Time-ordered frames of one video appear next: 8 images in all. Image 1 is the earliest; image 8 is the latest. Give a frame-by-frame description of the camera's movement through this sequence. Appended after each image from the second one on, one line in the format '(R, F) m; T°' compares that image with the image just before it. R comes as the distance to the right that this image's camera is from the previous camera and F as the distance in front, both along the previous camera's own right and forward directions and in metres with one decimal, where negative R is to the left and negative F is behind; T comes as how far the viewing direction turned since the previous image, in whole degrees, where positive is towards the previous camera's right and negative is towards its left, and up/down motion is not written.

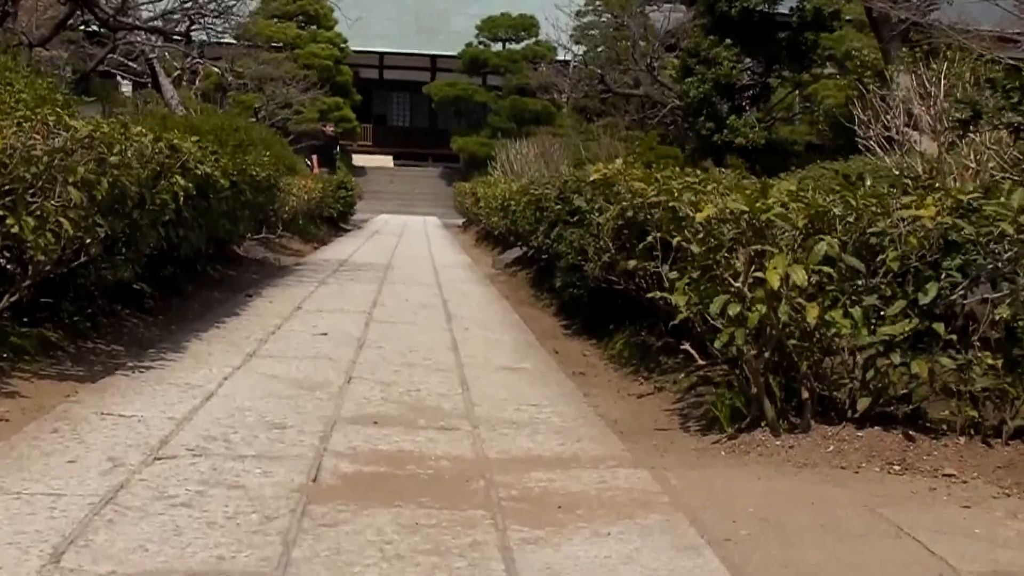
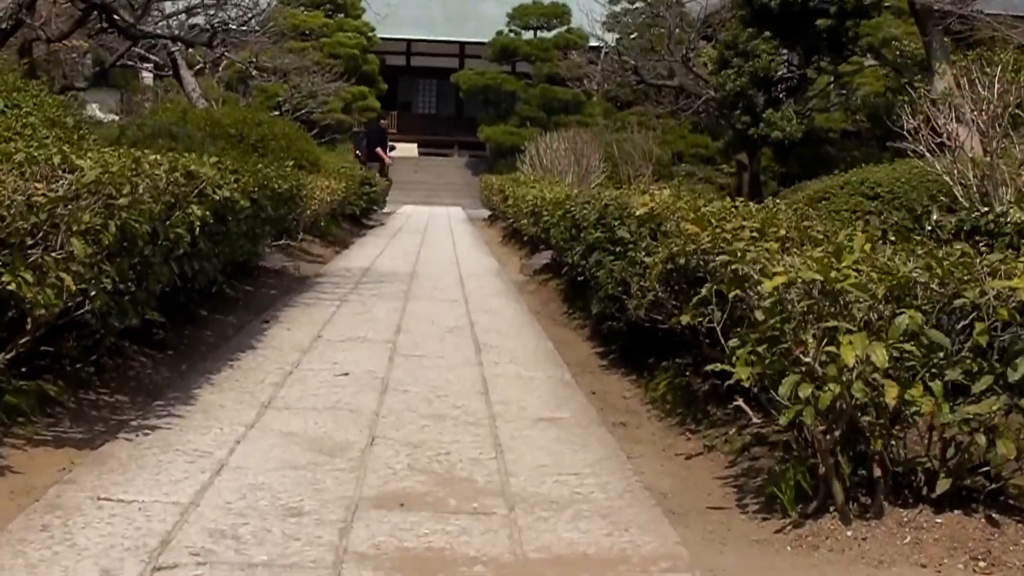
(0.0, +0.3) m; -1°
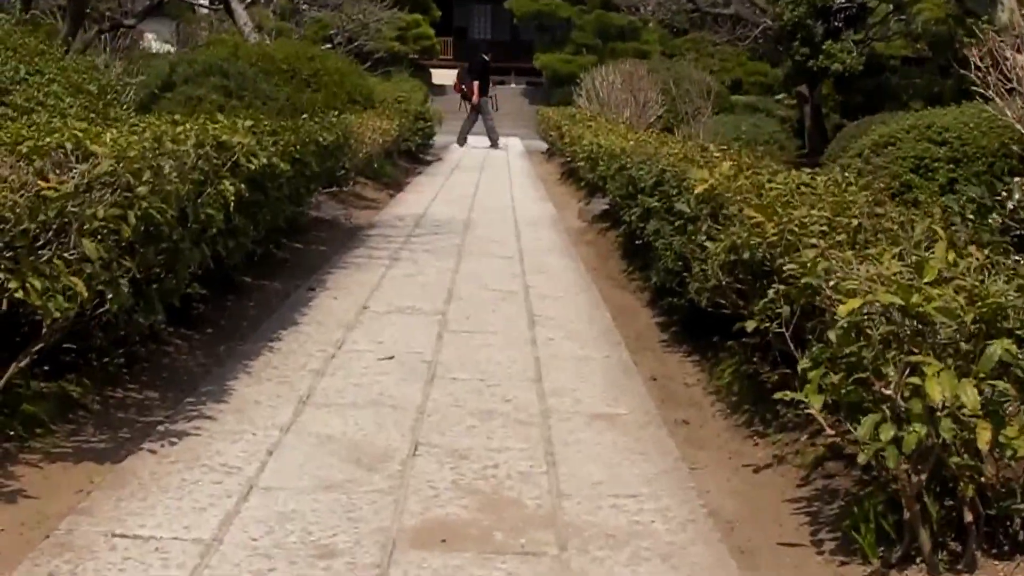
(0.0, +0.3) m; -2°
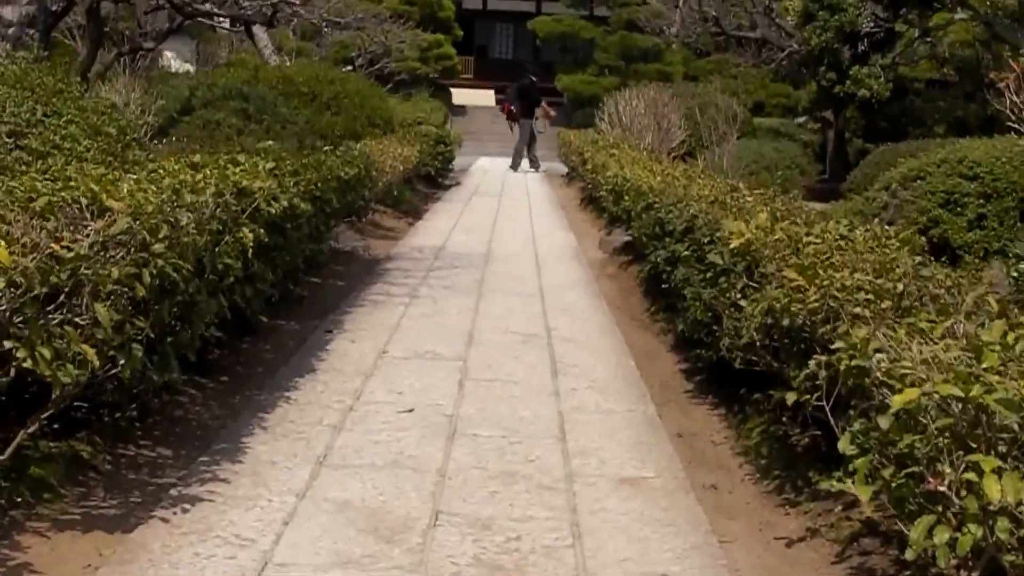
(0.0, +0.1) m; -1°
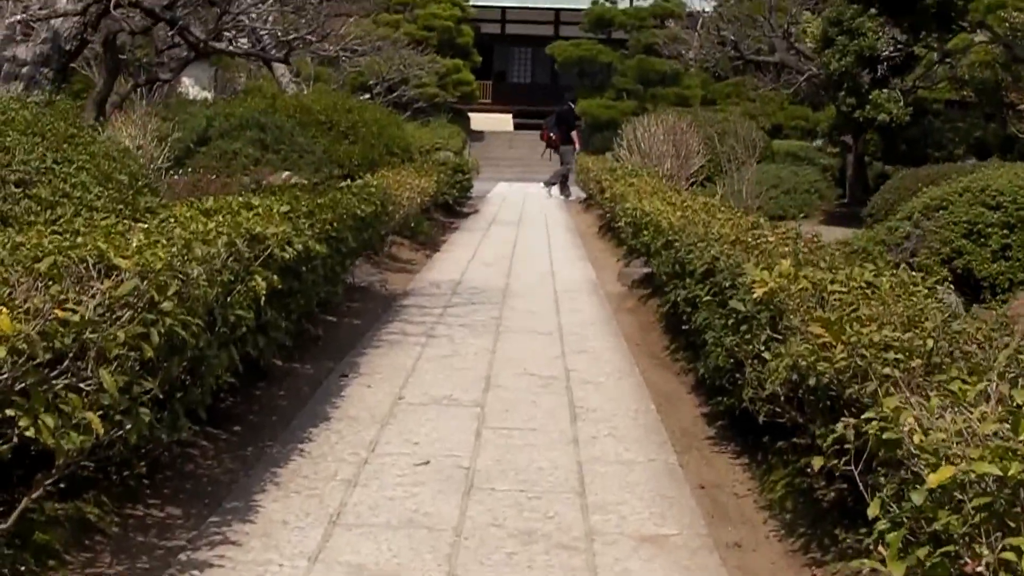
(0.0, +0.1) m; -1°
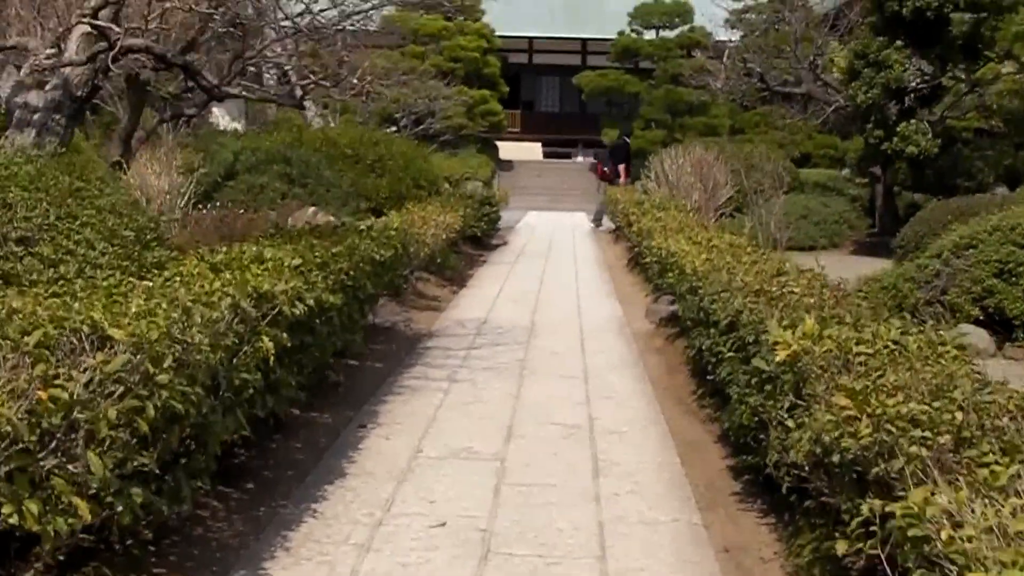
(0.0, +0.1) m; -1°
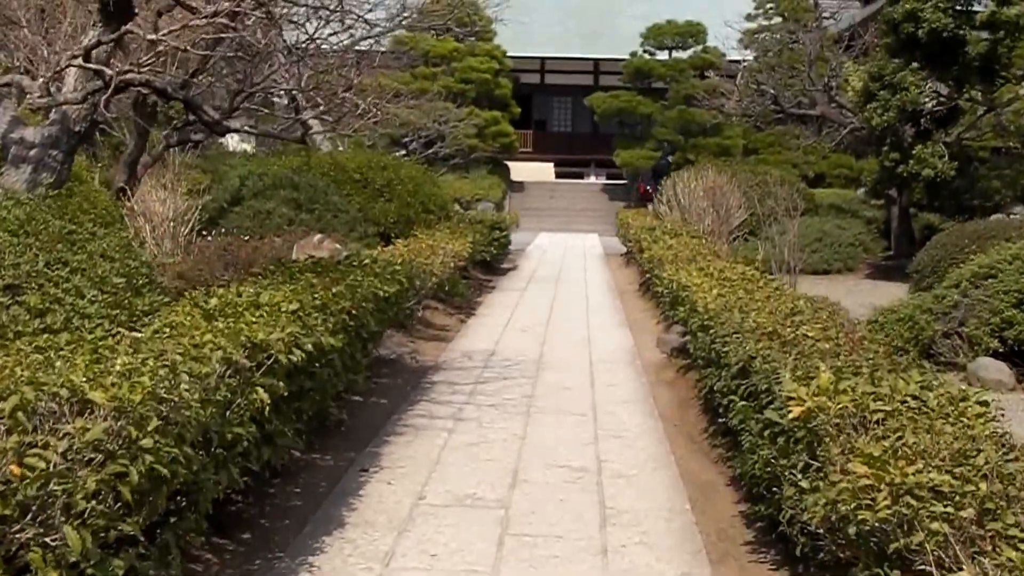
(0.0, +0.1) m; 0°
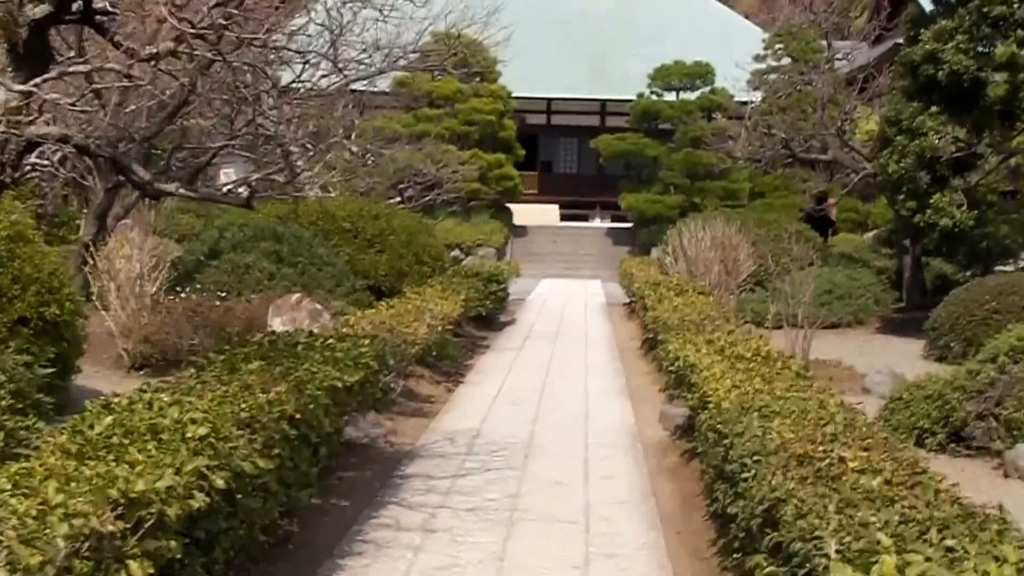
(+0.1, +1.0) m; 0°
